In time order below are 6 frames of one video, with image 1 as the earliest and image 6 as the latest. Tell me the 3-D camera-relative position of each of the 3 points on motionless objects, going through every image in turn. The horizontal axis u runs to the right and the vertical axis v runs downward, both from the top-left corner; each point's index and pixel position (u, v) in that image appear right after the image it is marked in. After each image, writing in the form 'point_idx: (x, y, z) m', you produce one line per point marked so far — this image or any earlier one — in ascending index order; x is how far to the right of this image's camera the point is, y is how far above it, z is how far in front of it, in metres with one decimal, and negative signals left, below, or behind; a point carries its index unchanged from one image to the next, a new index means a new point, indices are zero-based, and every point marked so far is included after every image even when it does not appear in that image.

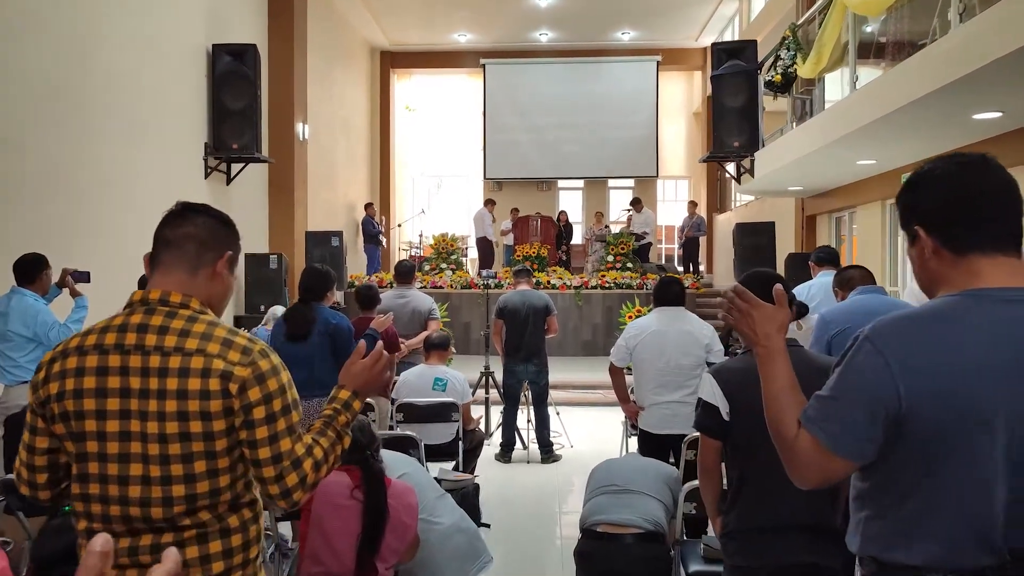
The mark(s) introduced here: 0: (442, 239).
0: (-1.1, +0.8, +11.6) m
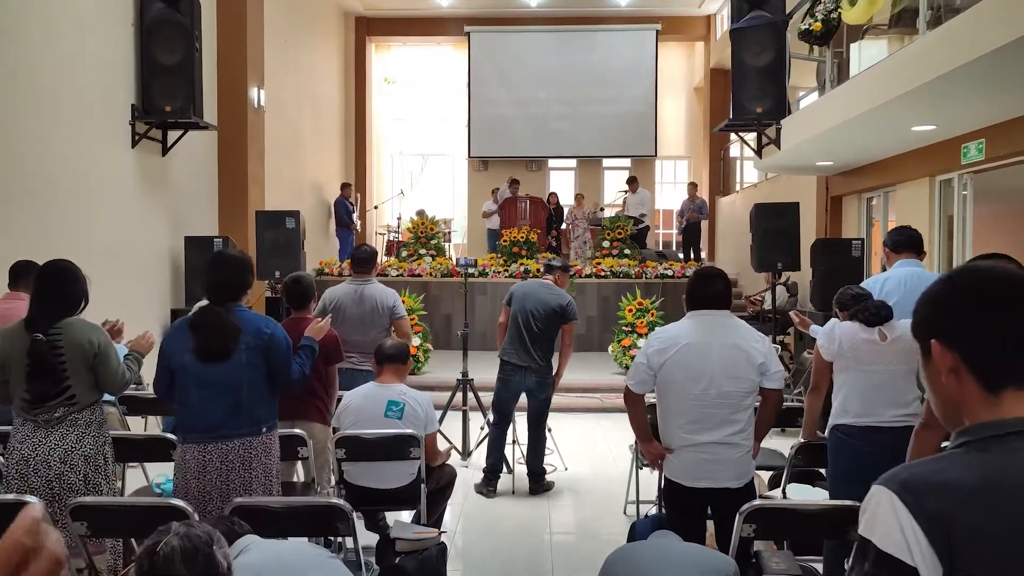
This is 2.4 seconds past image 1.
0: (-1.3, +0.9, +10.5) m
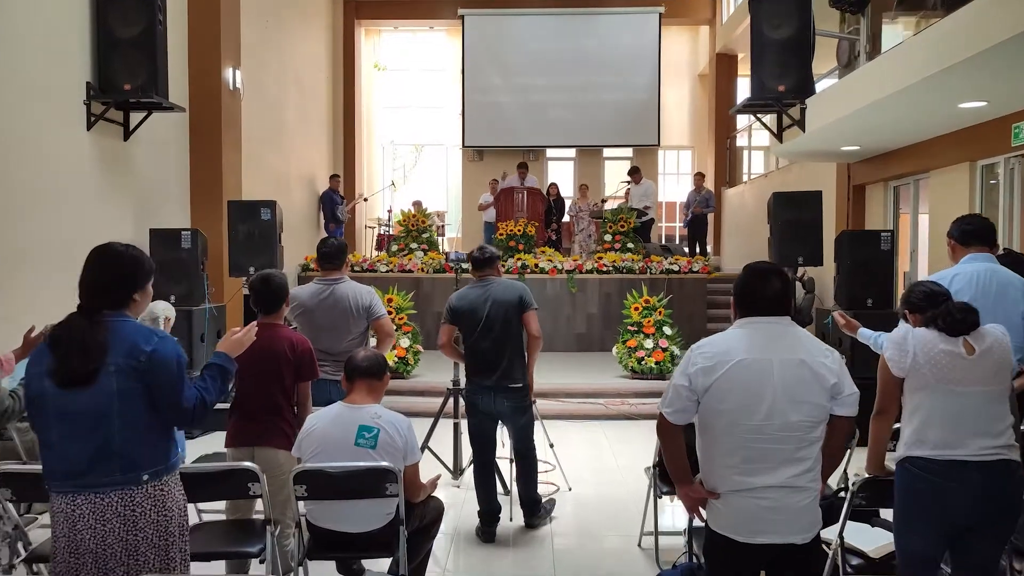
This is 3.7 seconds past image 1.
0: (-1.3, +1.0, +10.0) m
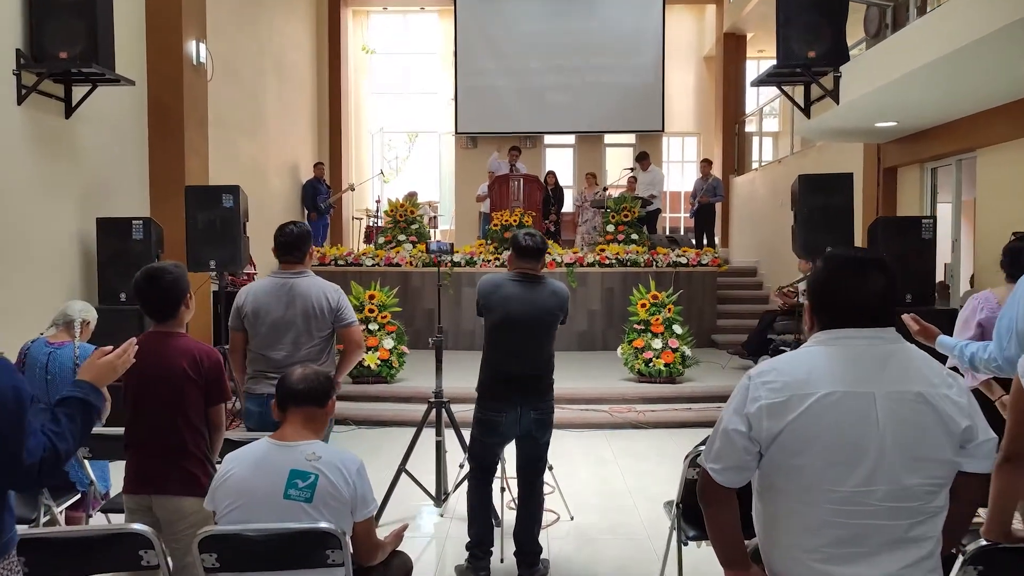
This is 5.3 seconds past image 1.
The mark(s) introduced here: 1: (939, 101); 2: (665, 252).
0: (-1.4, +1.0, +9.3) m
1: (+2.9, +1.3, +5.3) m
2: (+1.7, +0.4, +8.6) m
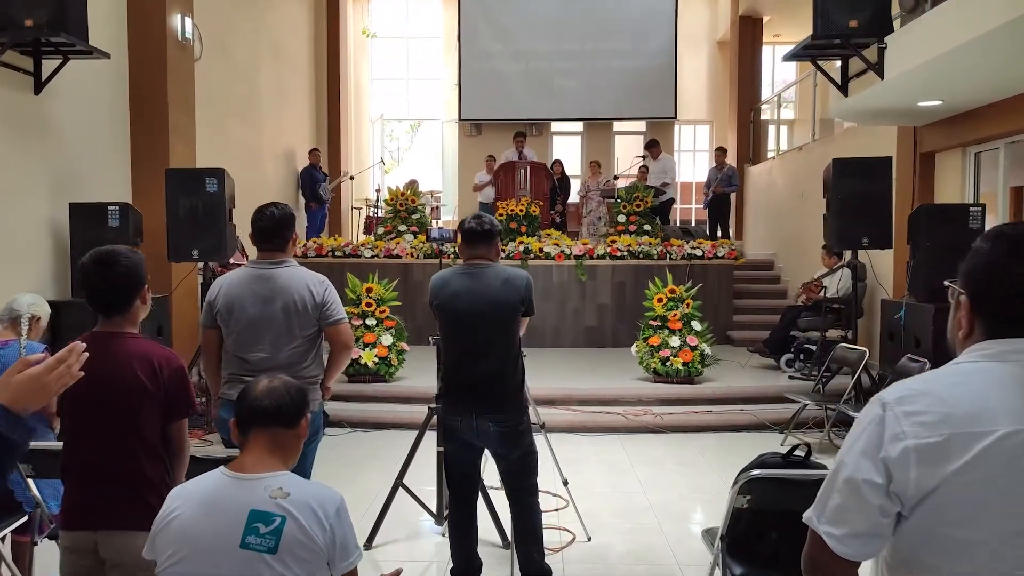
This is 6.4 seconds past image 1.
0: (-1.3, +1.1, +8.8) m
1: (+3.0, +1.3, +4.8) m
2: (+1.8, +0.5, +8.1) m
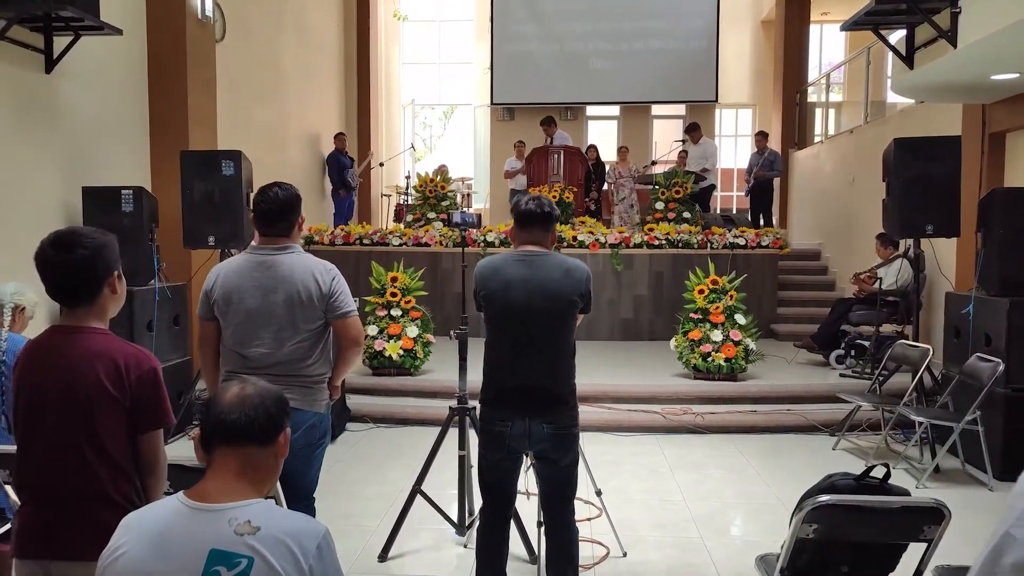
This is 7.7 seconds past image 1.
0: (-0.9, +1.2, +8.5) m
1: (+3.2, +1.4, +4.3) m
2: (+2.1, +0.6, +7.7) m
